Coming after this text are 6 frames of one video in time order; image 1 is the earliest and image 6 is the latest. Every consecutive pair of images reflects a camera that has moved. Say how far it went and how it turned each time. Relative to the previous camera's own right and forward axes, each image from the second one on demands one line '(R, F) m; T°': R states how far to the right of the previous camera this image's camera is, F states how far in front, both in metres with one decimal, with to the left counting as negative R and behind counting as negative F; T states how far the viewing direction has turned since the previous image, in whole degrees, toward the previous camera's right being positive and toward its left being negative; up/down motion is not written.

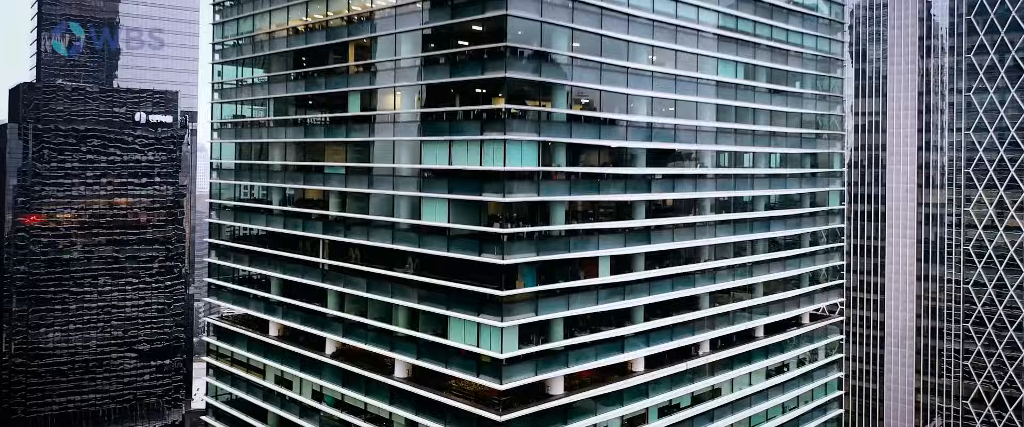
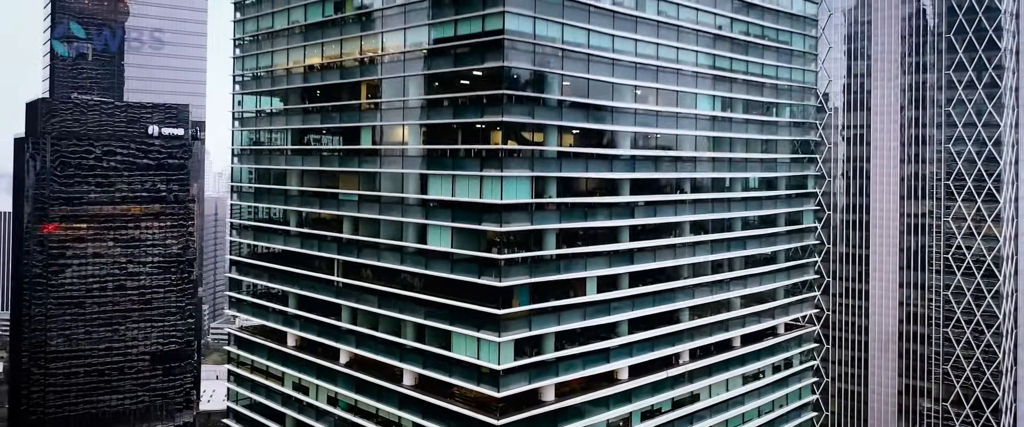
(+0.3, -5.6) m; 0°
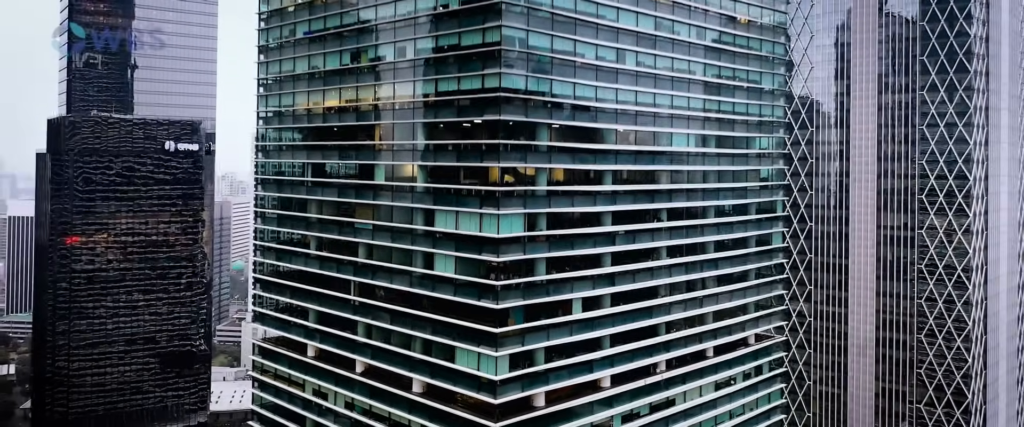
(+0.3, -8.0) m; 0°
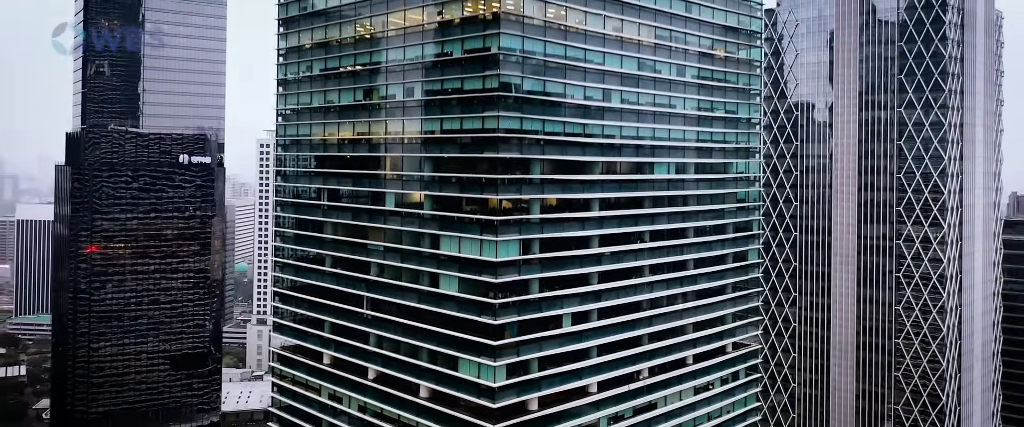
(+0.2, -7.5) m; 0°
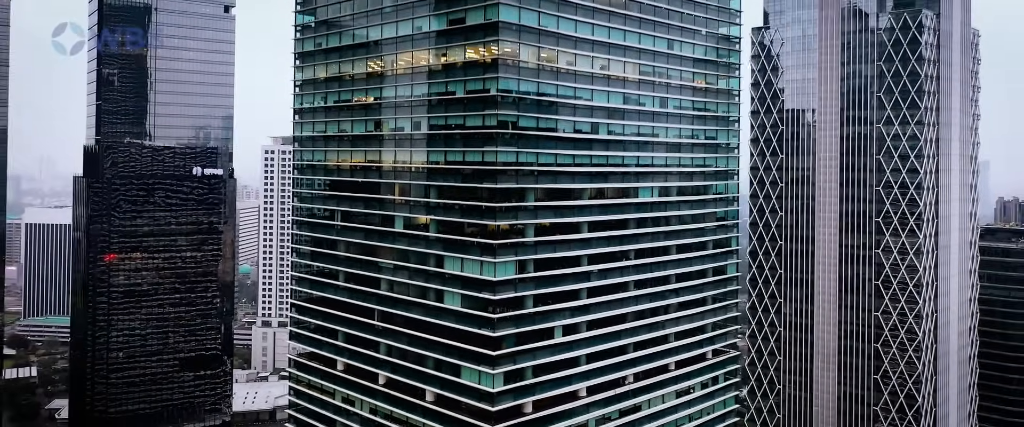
(+0.3, -7.9) m; 0°
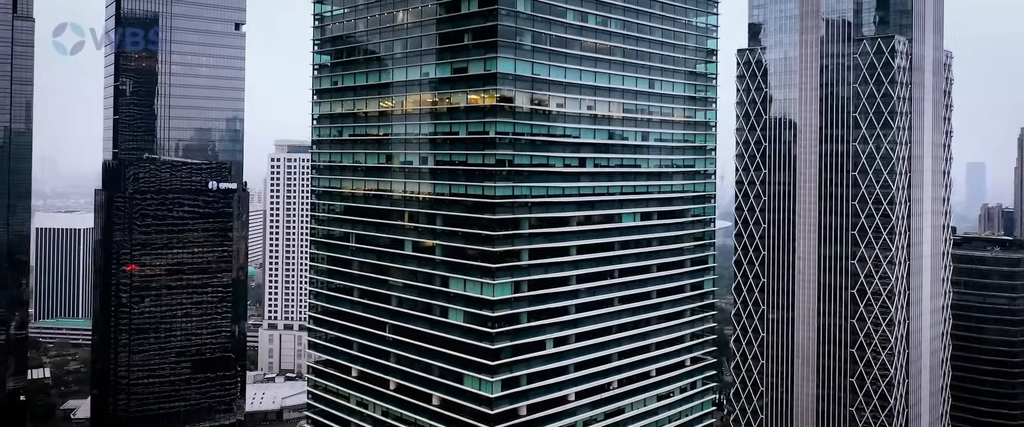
(+0.3, -10.2) m; 0°
